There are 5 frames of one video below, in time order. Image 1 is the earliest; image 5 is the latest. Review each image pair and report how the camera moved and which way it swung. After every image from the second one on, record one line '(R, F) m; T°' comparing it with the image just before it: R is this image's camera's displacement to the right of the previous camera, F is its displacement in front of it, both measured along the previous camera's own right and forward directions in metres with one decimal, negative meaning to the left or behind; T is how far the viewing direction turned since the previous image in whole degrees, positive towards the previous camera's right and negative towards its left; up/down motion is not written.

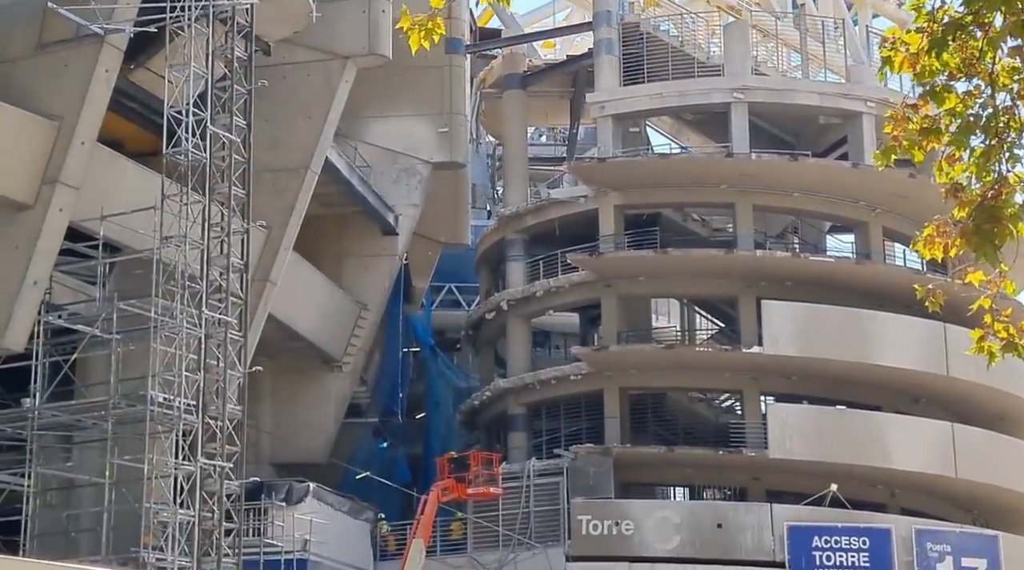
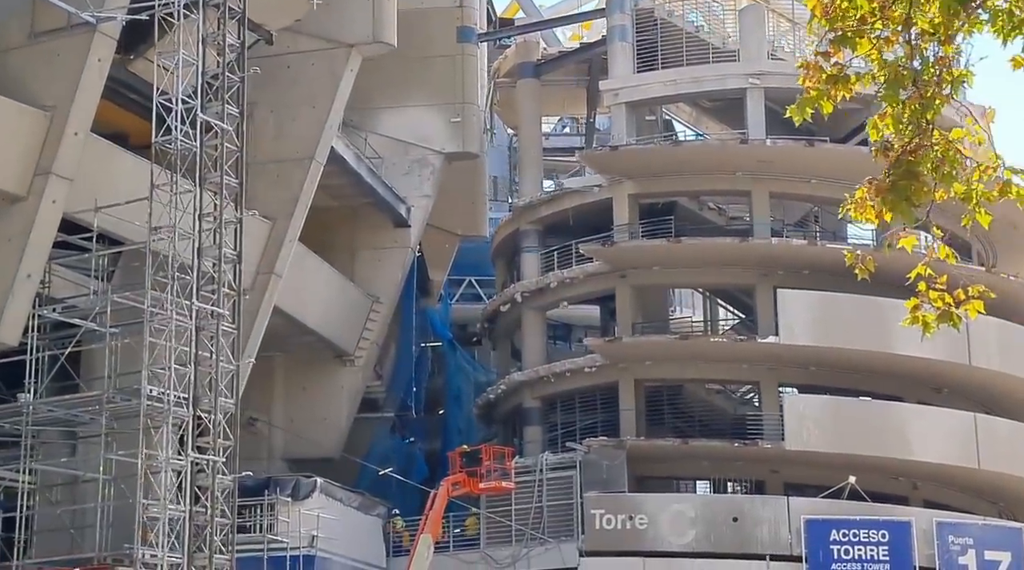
(+0.7, +0.6) m; -1°
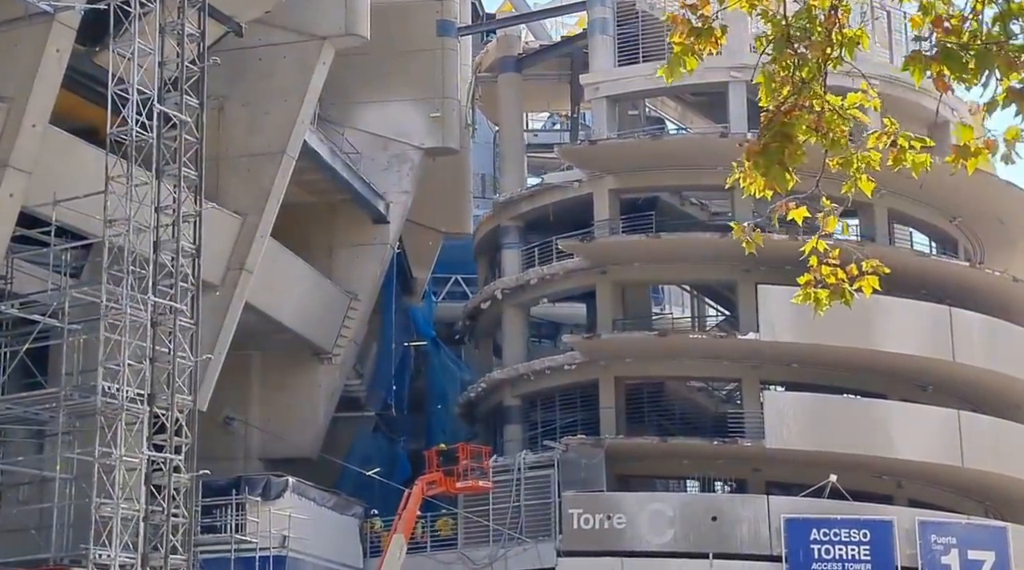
(+0.7, +0.6) m; 0°
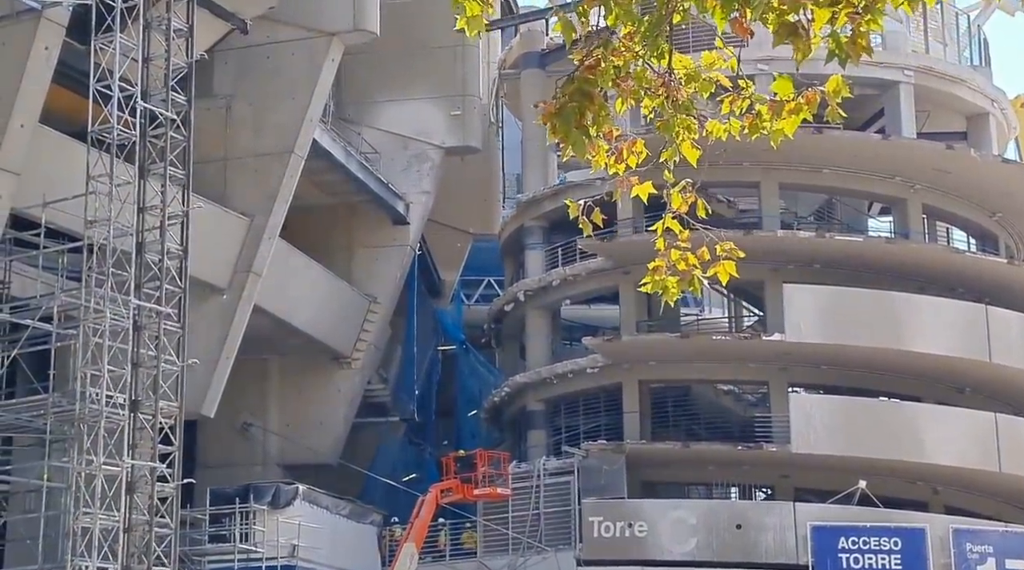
(+1.1, +1.1) m; -2°
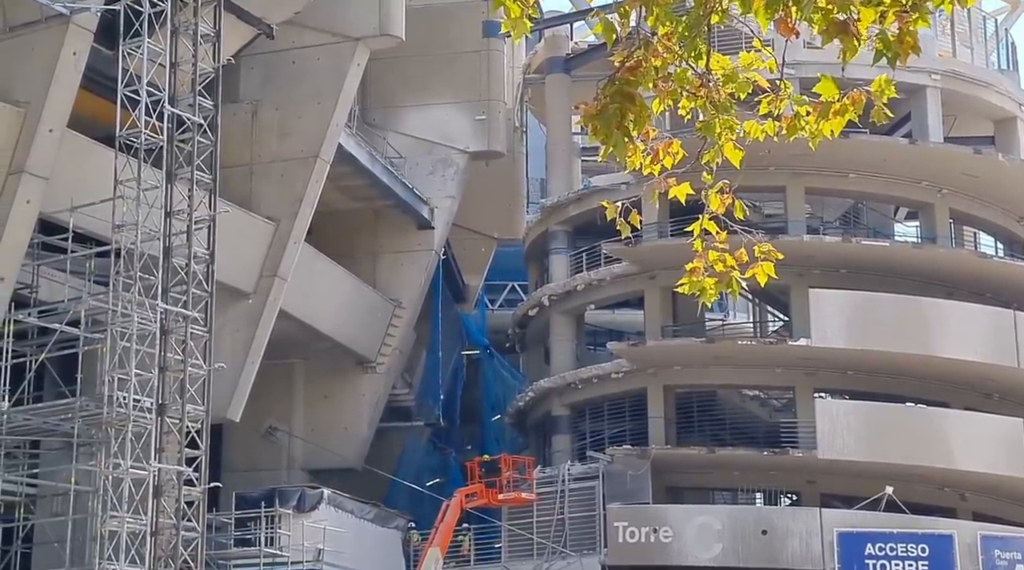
(-0.1, 0.0) m; -1°
